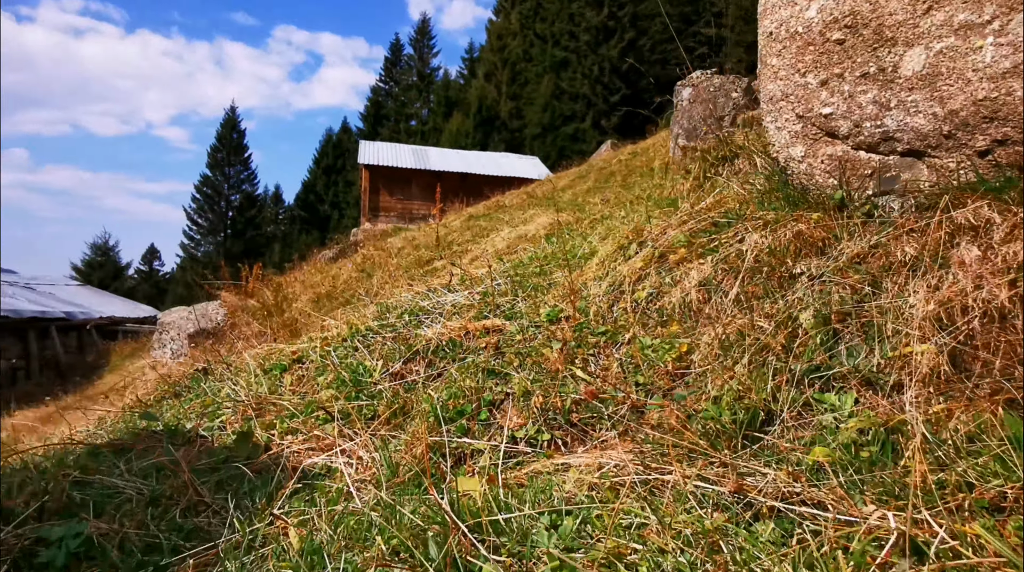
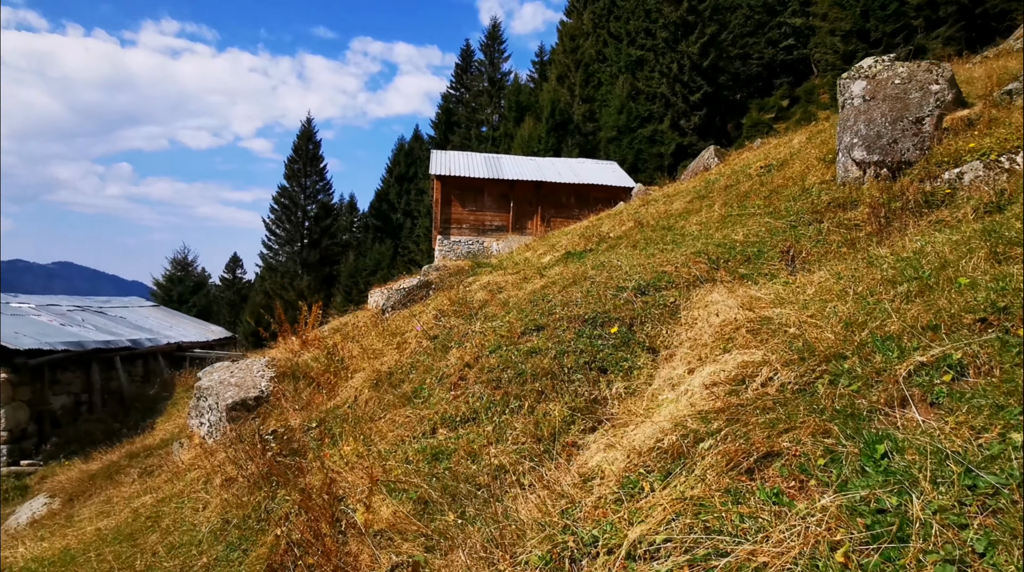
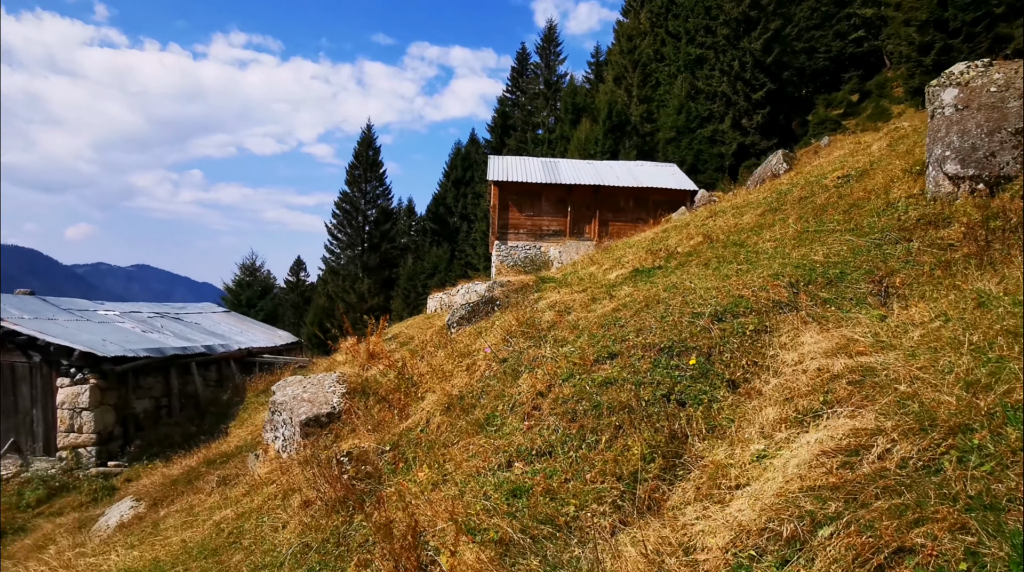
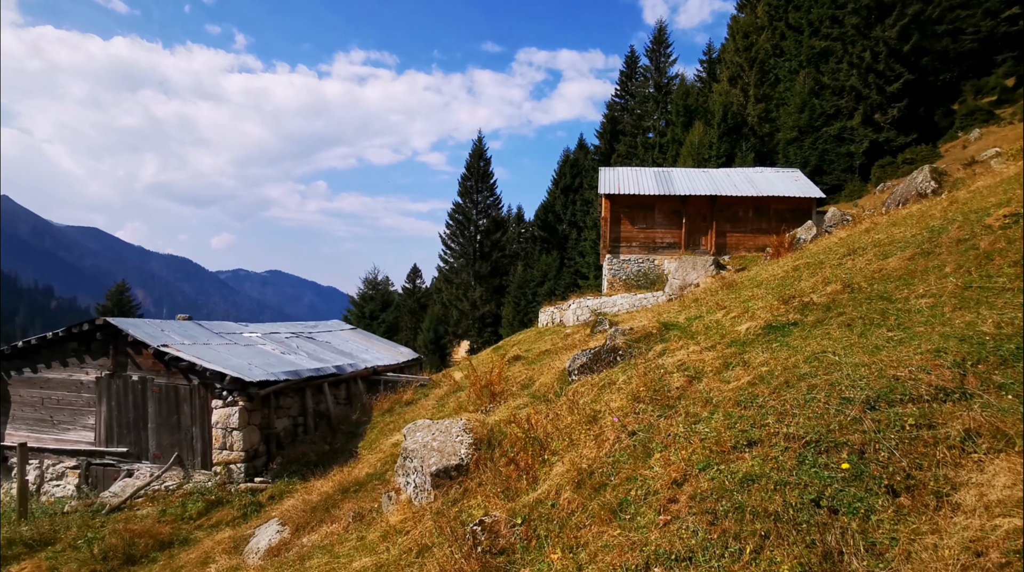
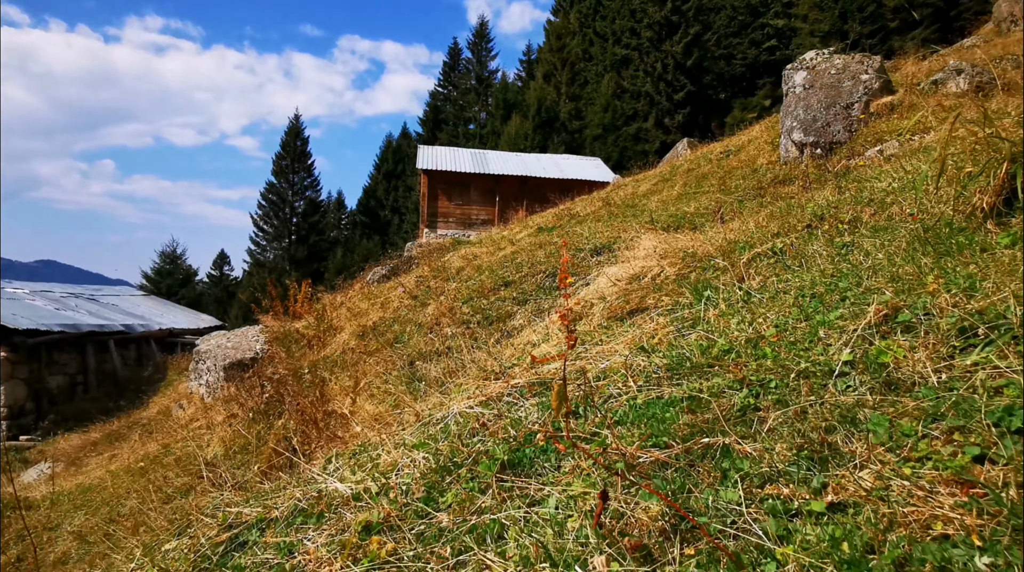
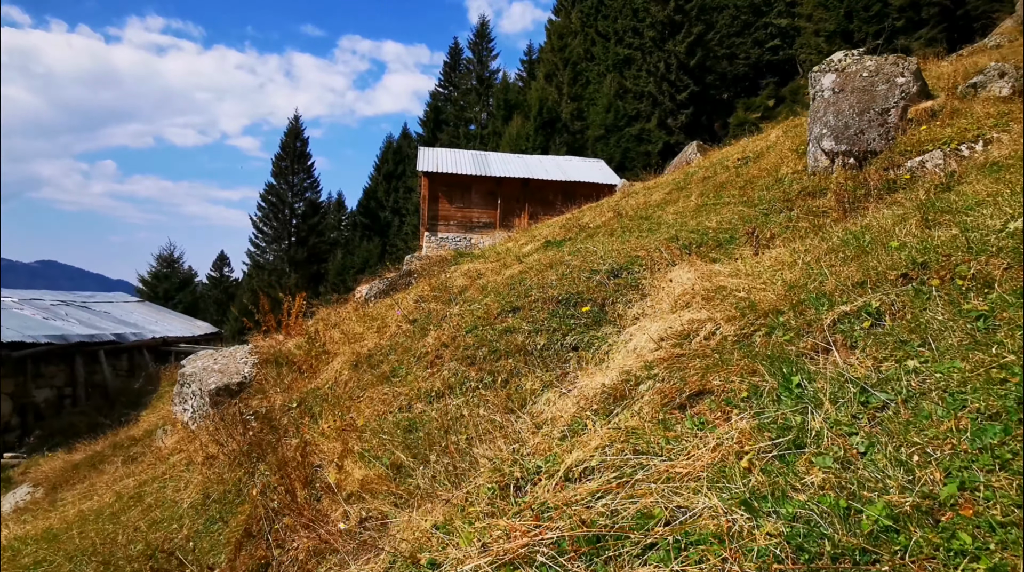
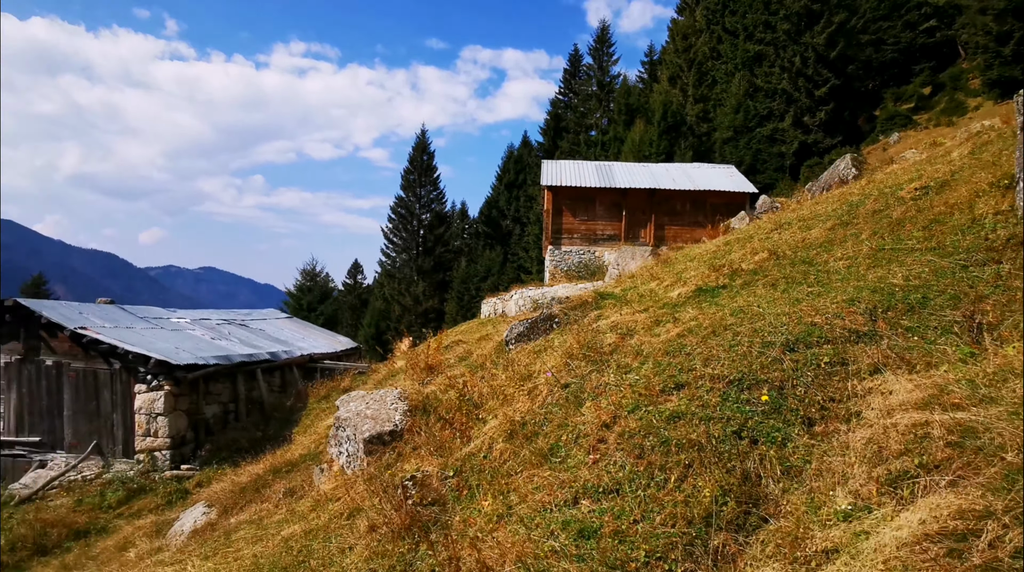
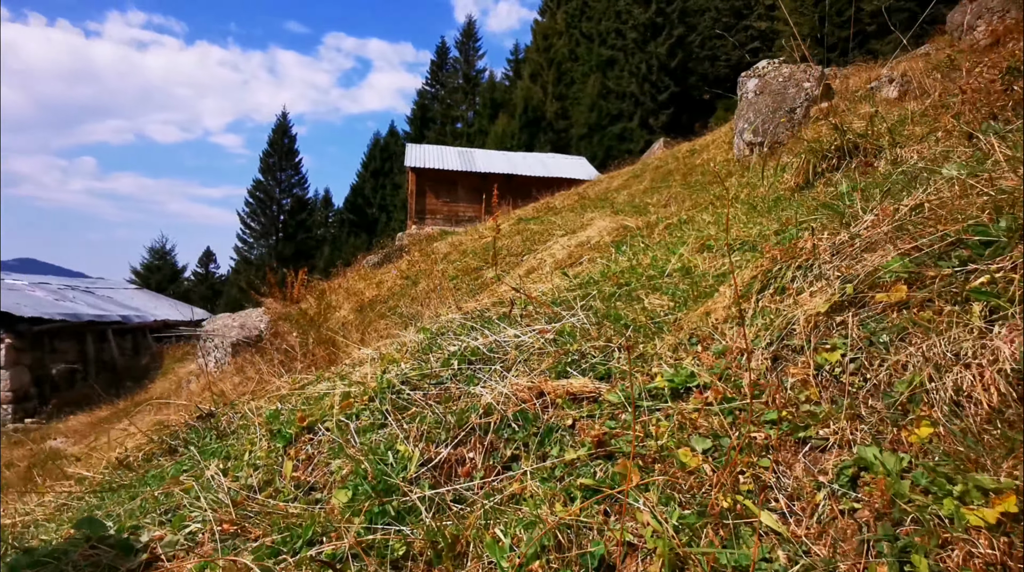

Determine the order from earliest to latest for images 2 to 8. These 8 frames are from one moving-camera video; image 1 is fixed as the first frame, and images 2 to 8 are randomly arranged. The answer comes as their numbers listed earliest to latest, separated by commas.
8, 5, 6, 2, 3, 7, 4
